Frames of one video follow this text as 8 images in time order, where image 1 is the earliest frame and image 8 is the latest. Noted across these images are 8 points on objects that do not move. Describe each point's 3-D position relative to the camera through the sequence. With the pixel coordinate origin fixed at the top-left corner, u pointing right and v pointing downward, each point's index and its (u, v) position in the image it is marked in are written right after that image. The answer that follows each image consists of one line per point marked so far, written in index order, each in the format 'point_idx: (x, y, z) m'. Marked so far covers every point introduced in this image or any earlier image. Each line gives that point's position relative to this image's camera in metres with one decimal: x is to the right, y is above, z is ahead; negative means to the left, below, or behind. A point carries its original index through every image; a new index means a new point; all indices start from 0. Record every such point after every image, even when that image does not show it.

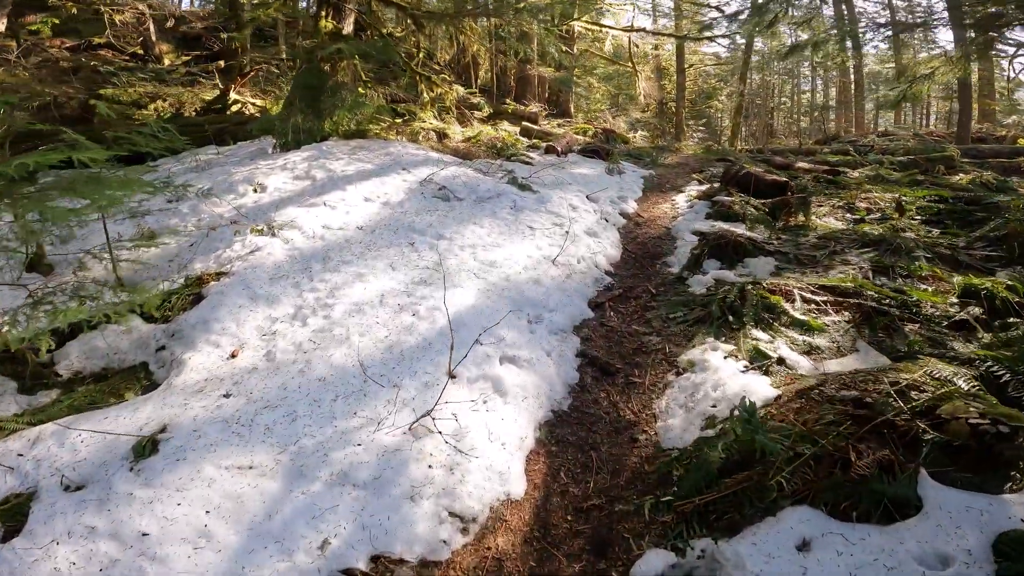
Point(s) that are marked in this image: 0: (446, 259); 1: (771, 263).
0: (-0.9, +0.3, +6.9) m
1: (+3.6, +0.4, +7.5) m
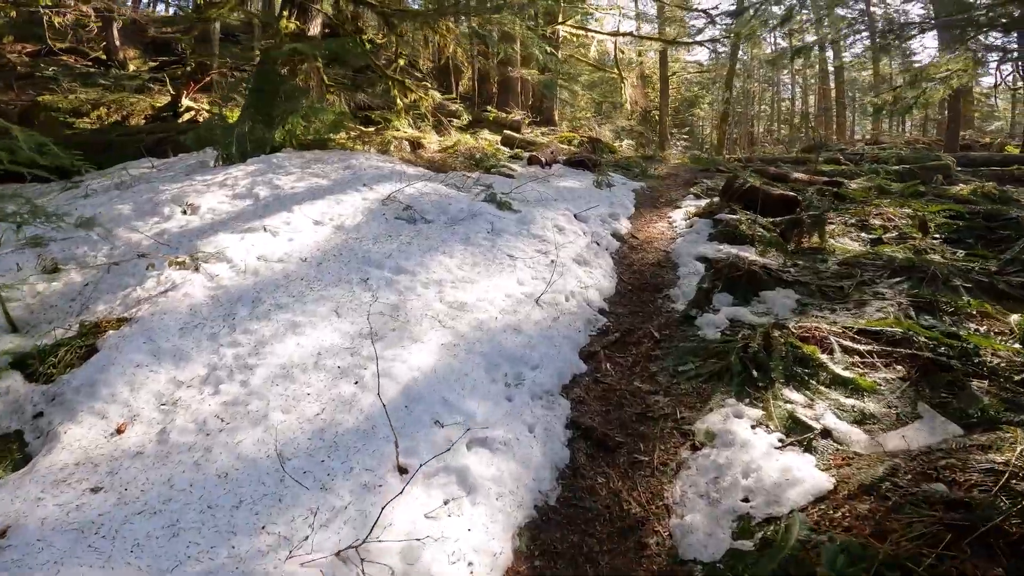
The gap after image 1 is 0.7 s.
0: (-1.1, -0.1, +5.6) m
1: (+3.3, -0.1, +6.4) m
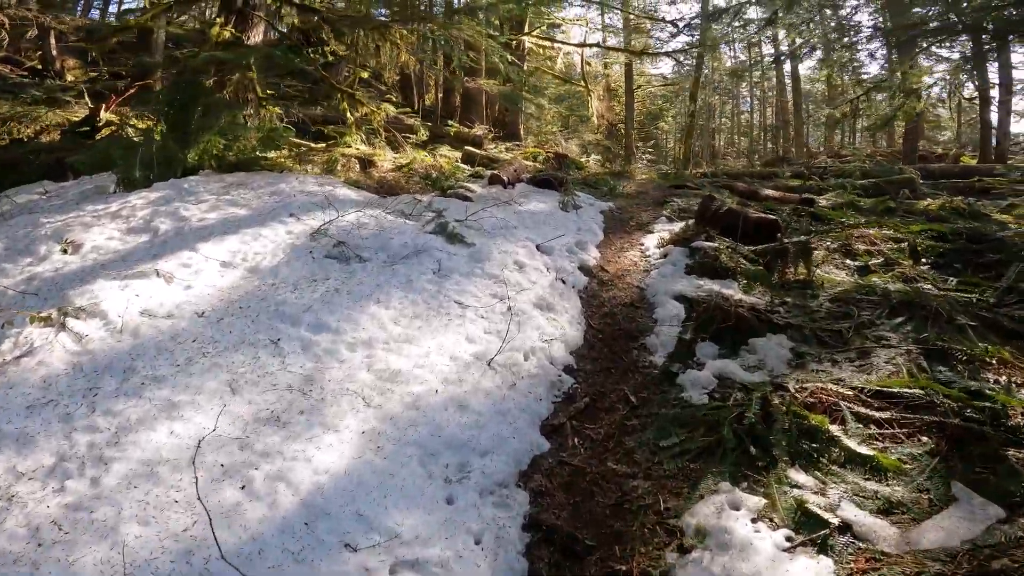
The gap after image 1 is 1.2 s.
0: (-1.6, -0.7, +4.5) m
1: (+2.8, -0.6, +5.5) m
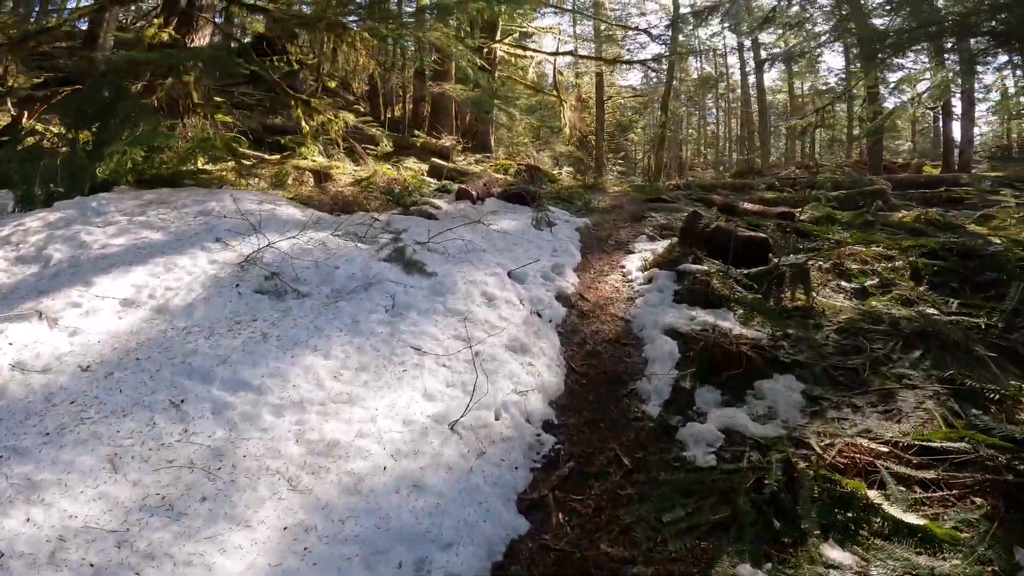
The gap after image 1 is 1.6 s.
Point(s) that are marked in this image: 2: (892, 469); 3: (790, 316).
0: (-1.8, -1.0, +3.6) m
1: (+2.5, -0.9, +4.8) m
2: (+2.7, -1.3, +3.9) m
3: (+2.9, -0.3, +5.7) m
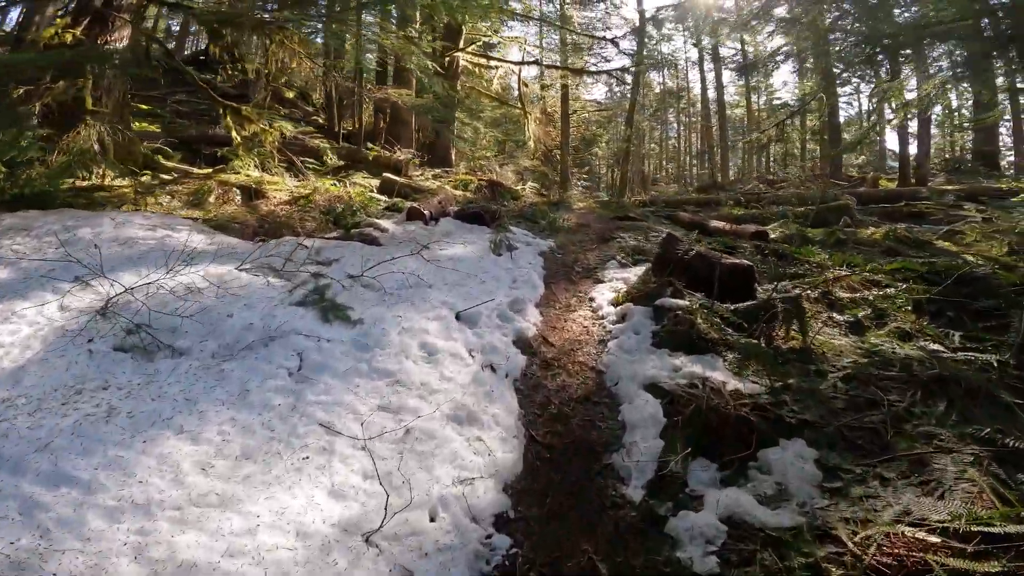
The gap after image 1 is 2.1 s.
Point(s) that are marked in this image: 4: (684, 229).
0: (-2.1, -1.3, +2.5) m
1: (+2.1, -1.2, +3.9) m
2: (+2.3, -1.6, +3.0) m
3: (+2.5, -0.6, +4.8) m
4: (+3.4, +1.2, +10.9) m
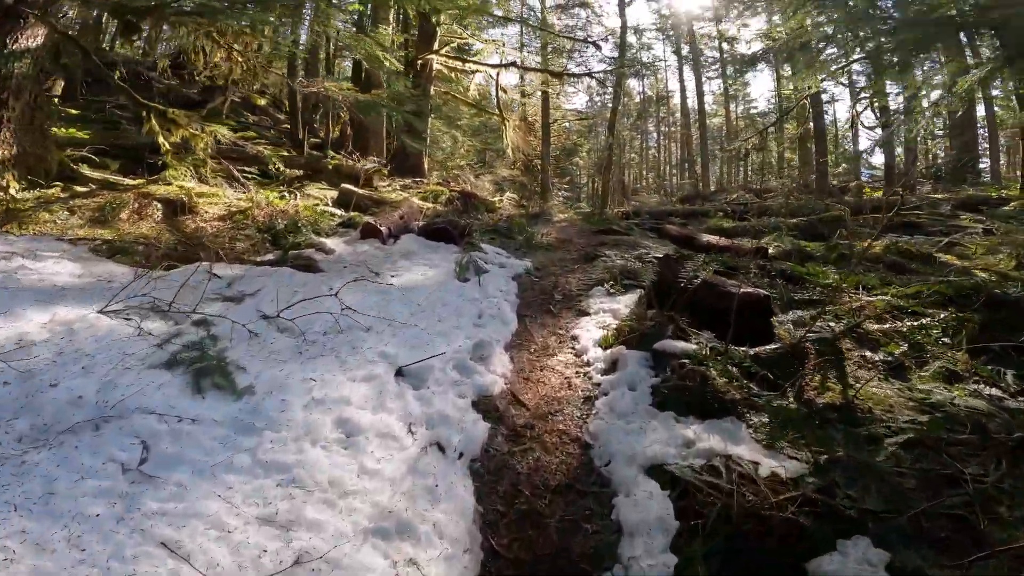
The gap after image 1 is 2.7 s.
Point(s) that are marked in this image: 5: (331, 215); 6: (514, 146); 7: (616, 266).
0: (-2.3, -1.6, +1.2) m
1: (+1.9, -1.5, +2.9) m
2: (+2.1, -1.9, +1.9) m
3: (+2.2, -0.9, +3.8) m
4: (+2.9, +0.9, +9.9) m
5: (-2.8, +1.1, +8.4) m
6: (0.0, +4.6, +17.9) m
7: (+1.4, +0.3, +7.4) m
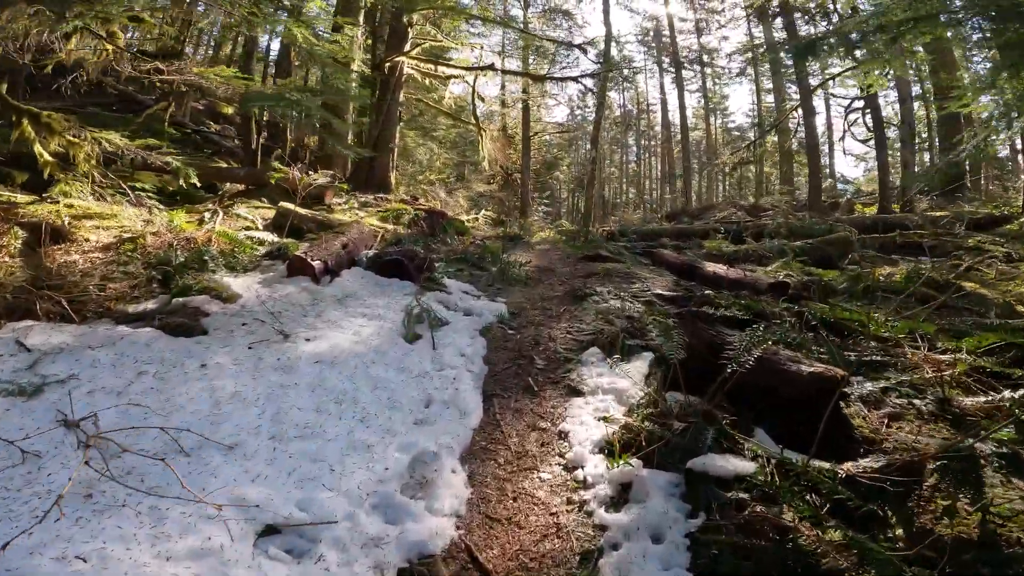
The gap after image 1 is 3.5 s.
0: (-2.4, -2.0, -0.4) m
1: (+1.7, -1.9, +1.4) m
2: (+2.0, -2.3, +0.4) m
3: (+2.0, -1.4, +2.3) m
4: (+2.5, +0.3, +8.5) m
5: (-3.2, +0.6, +6.8) m
6: (-0.7, +3.9, +16.4) m
7: (+1.1, -0.2, +5.9) m
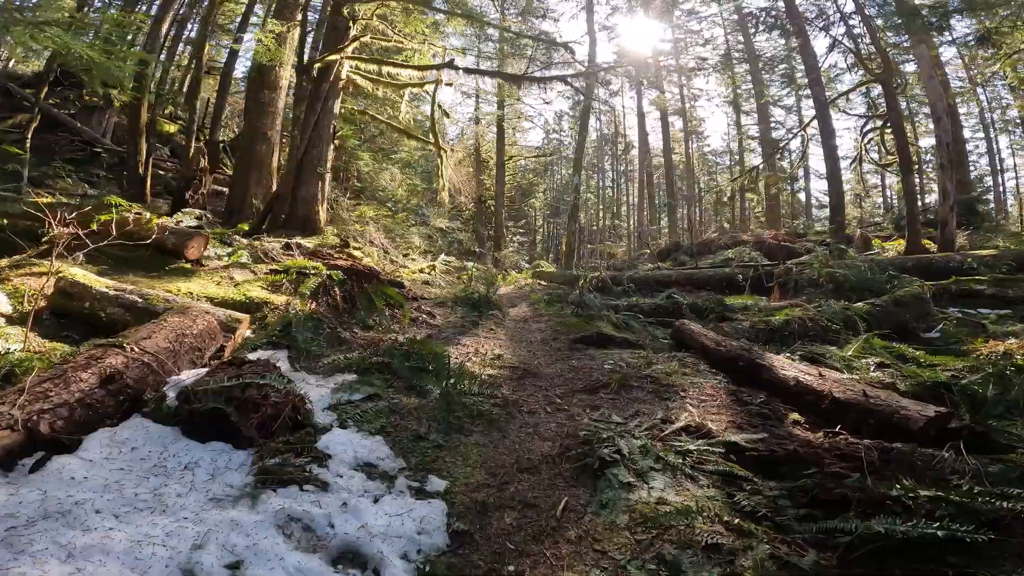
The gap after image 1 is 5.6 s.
0: (-2.4, -2.7, -3.6) m
1: (+1.6, -2.7, -1.7) m
2: (+2.0, -3.0, -2.6) m
3: (+1.9, -2.2, -0.7) m
4: (+2.1, -0.8, +5.6) m
5: (-3.5, -0.5, +3.6) m
6: (-1.4, +2.5, +13.5) m
7: (+0.8, -1.2, +2.9) m
